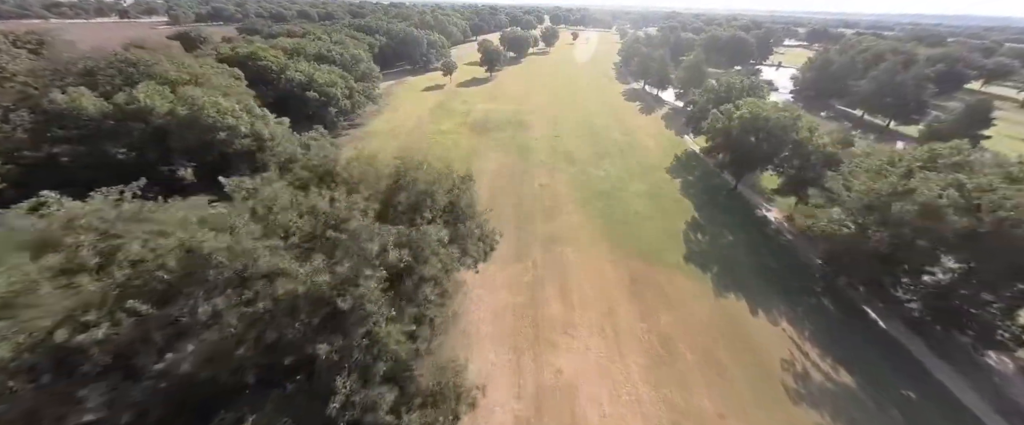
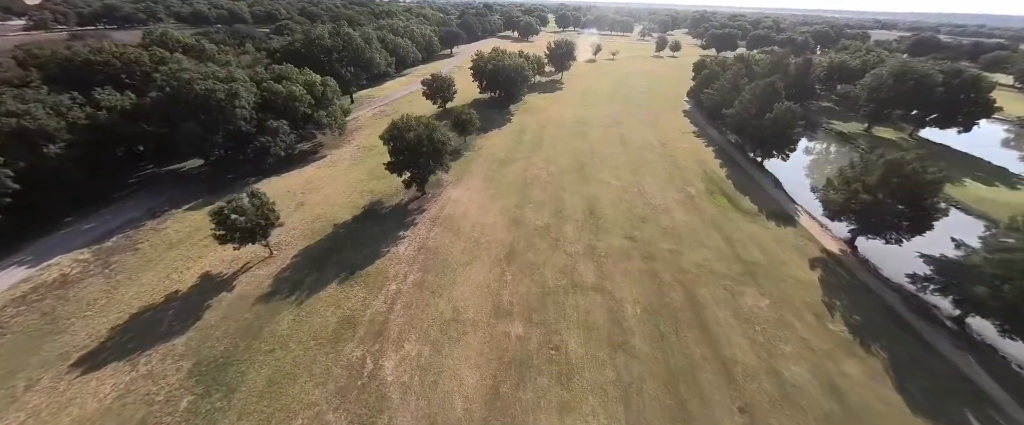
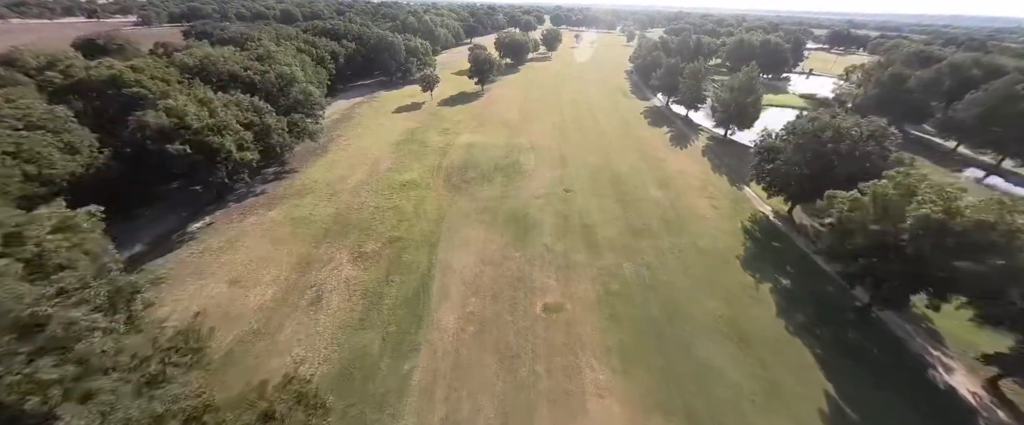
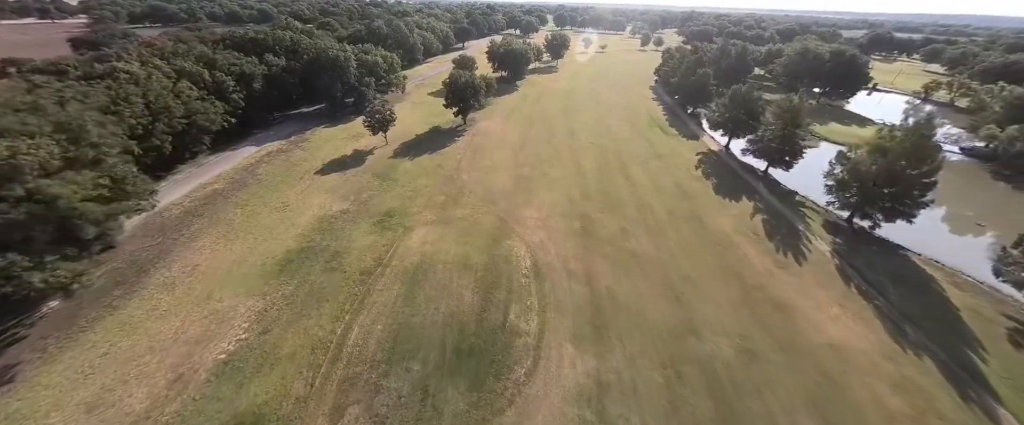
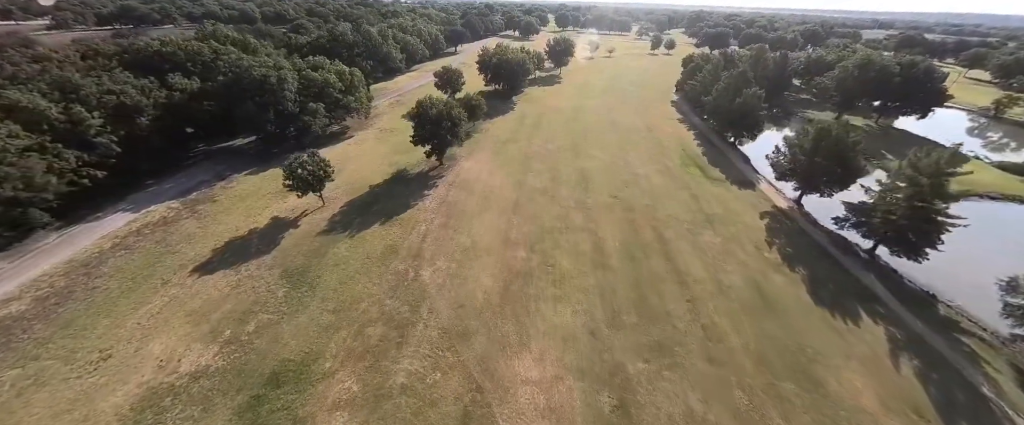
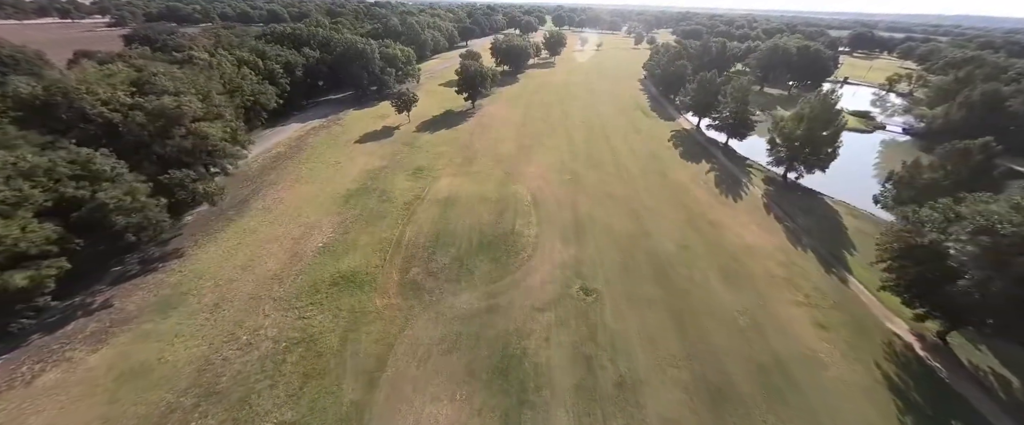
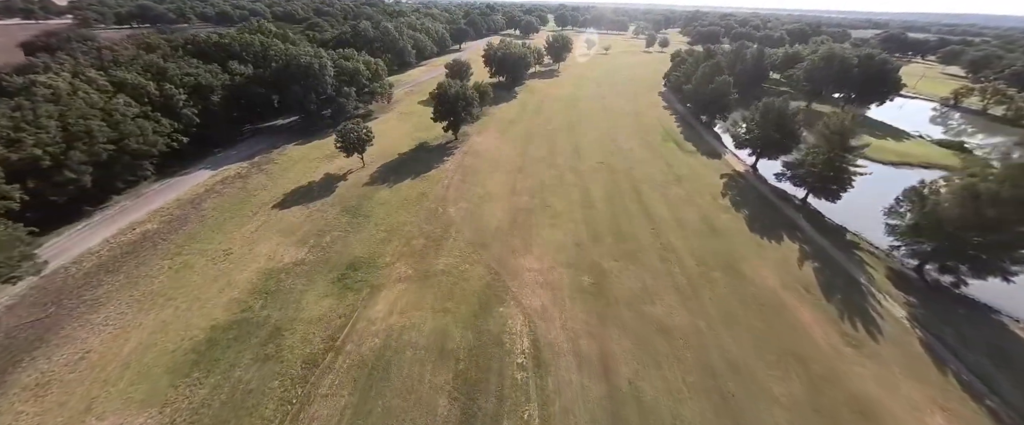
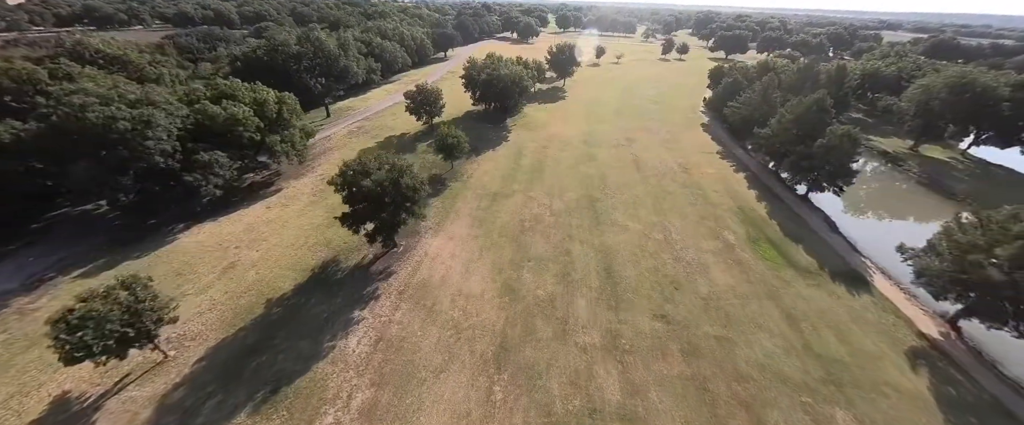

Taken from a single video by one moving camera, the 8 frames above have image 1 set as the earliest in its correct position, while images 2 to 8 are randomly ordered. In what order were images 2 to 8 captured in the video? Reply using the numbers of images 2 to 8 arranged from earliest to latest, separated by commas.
3, 6, 4, 7, 5, 2, 8
